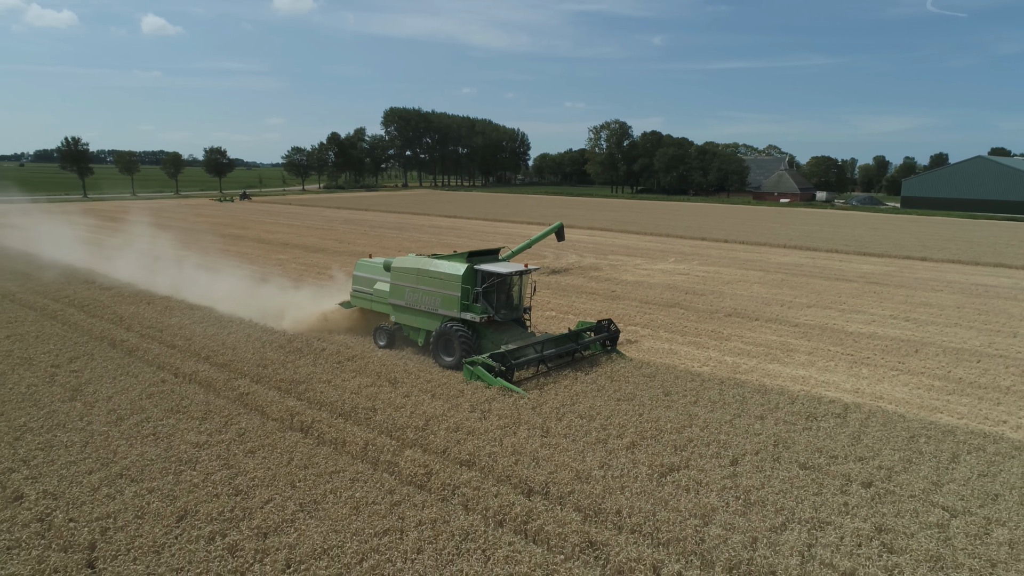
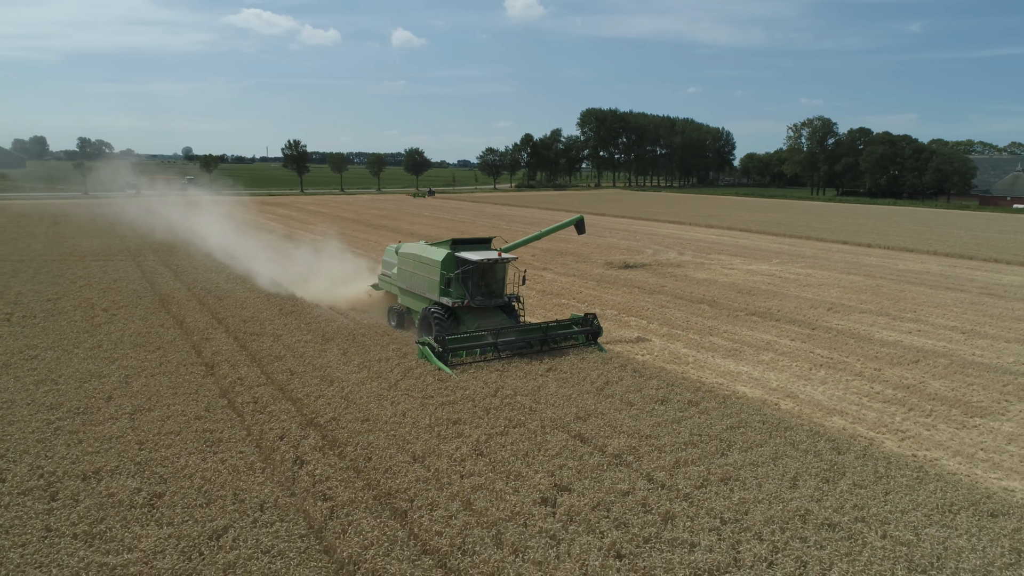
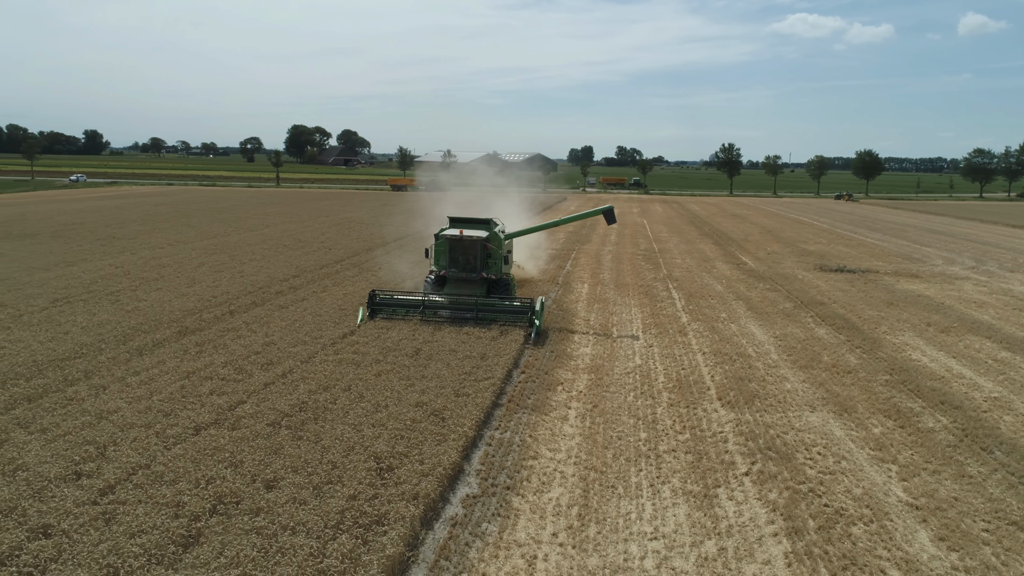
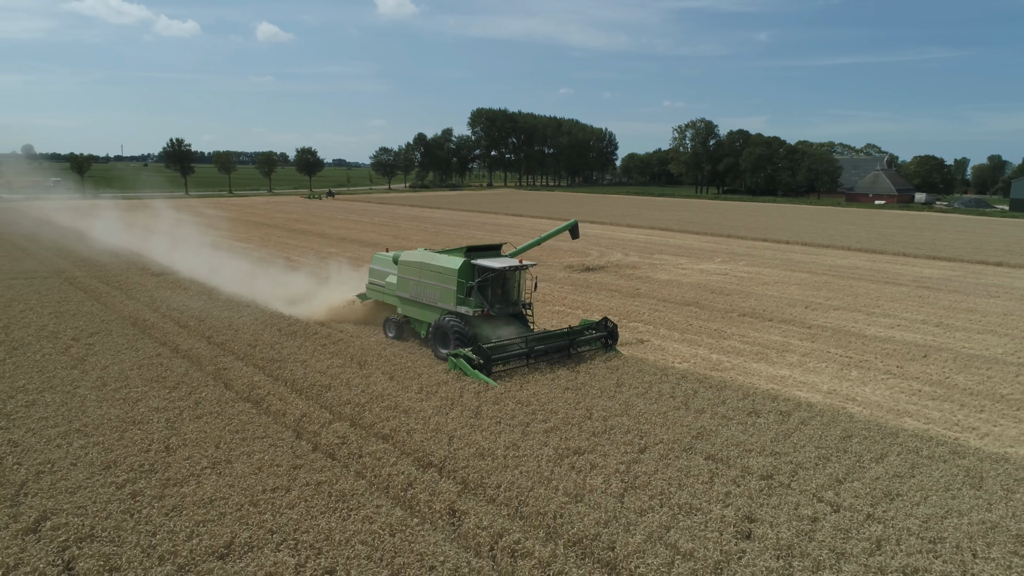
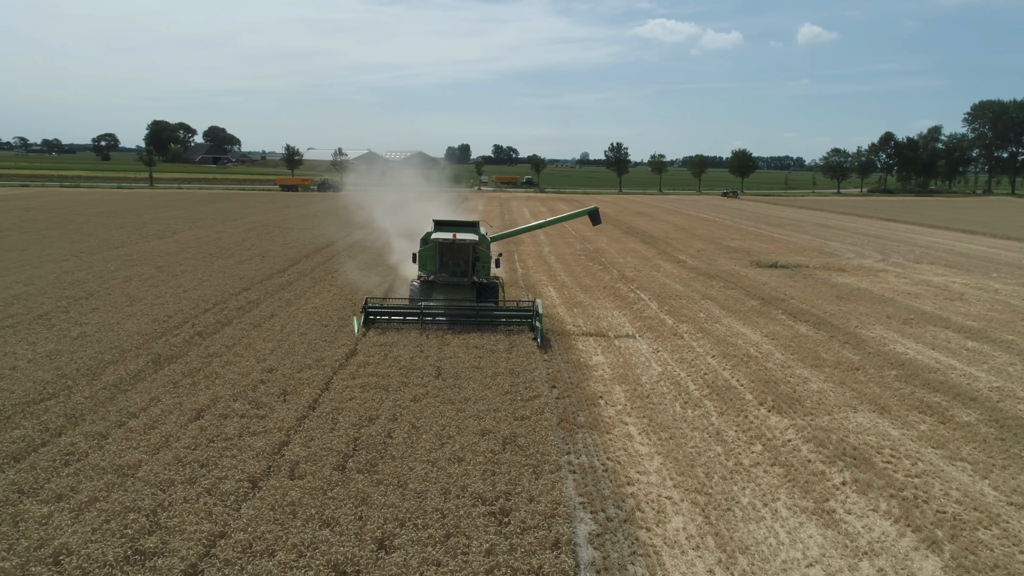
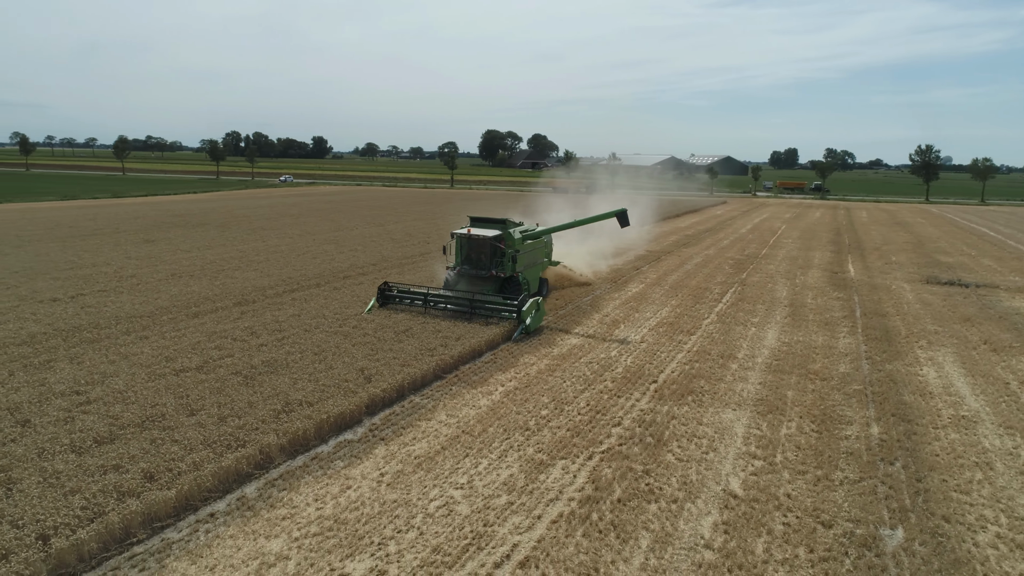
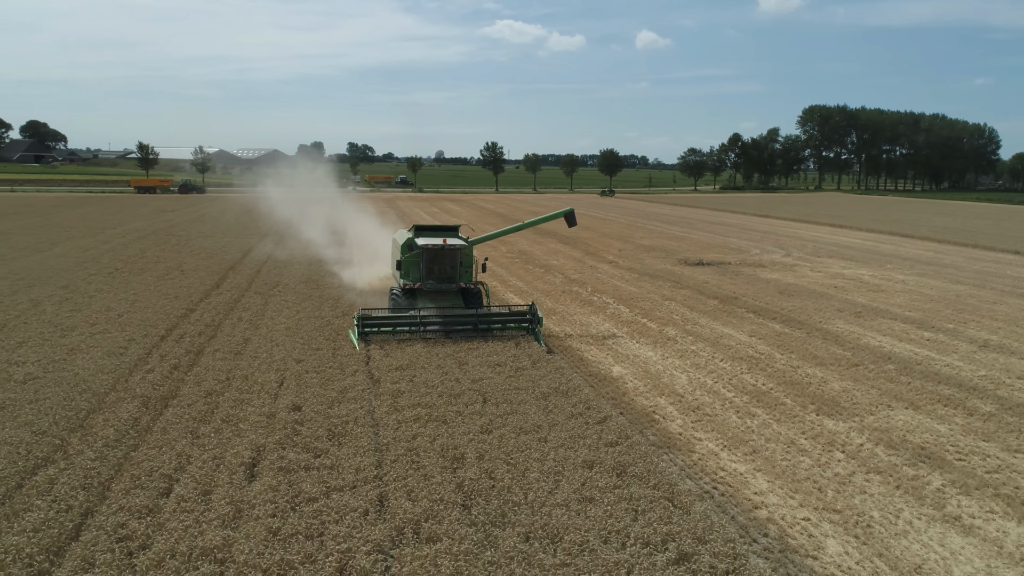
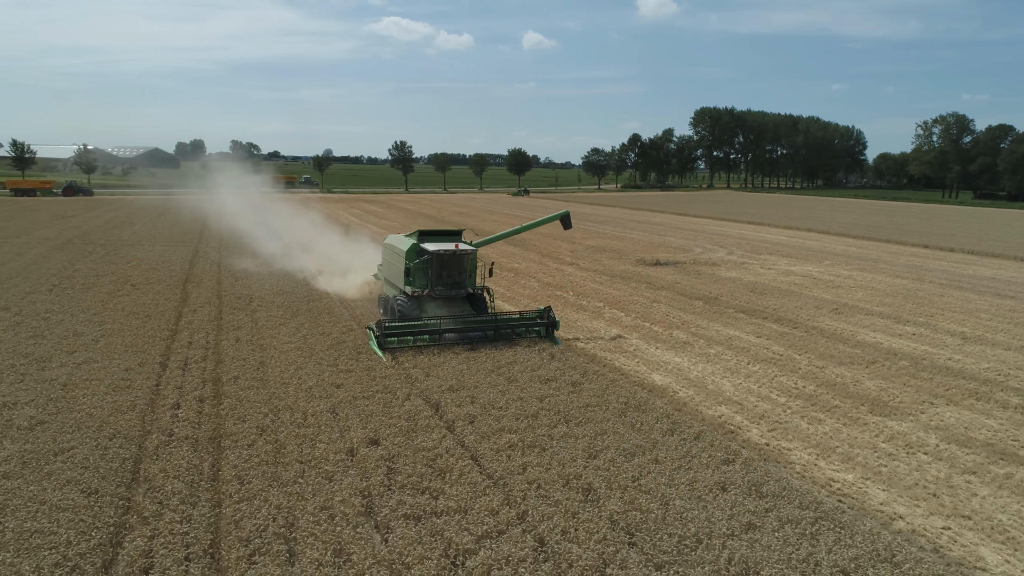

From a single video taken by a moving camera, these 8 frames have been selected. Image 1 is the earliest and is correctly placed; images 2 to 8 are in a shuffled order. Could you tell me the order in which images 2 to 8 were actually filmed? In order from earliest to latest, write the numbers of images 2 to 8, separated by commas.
4, 2, 8, 7, 5, 3, 6
